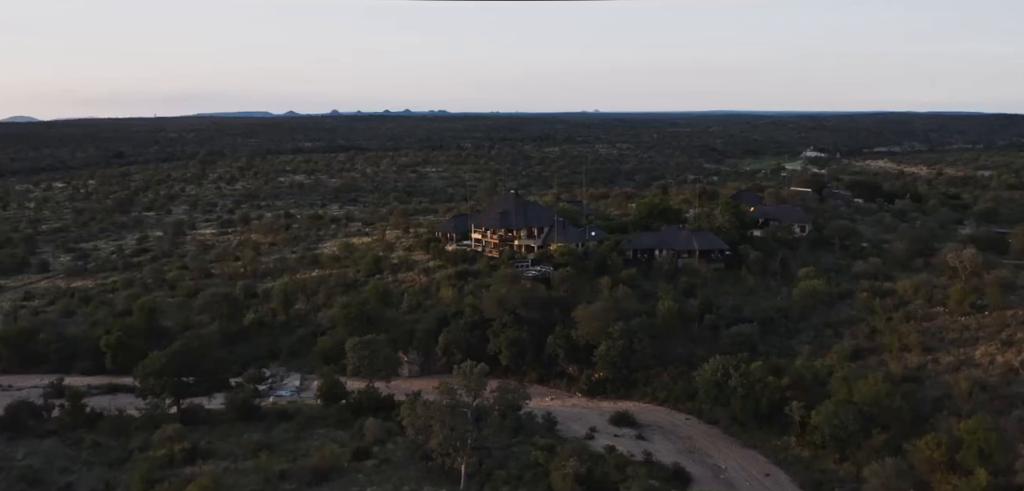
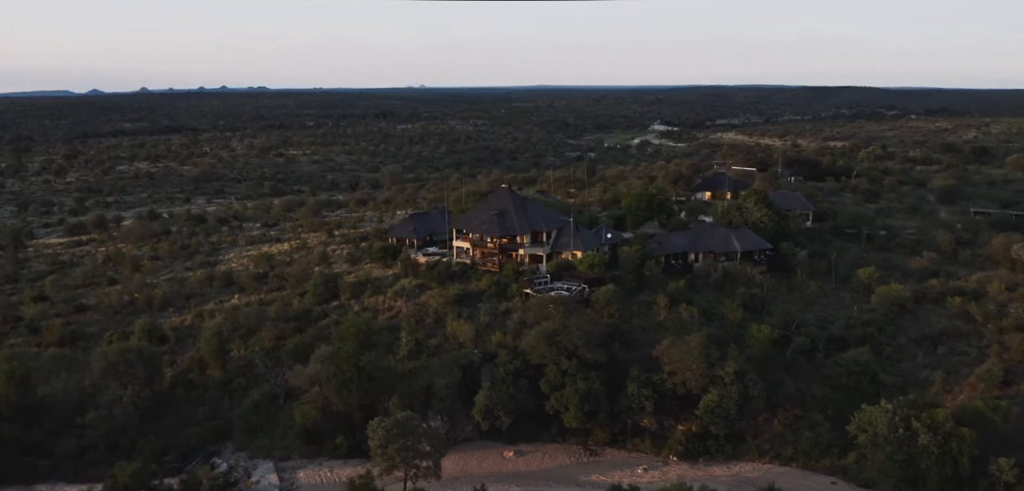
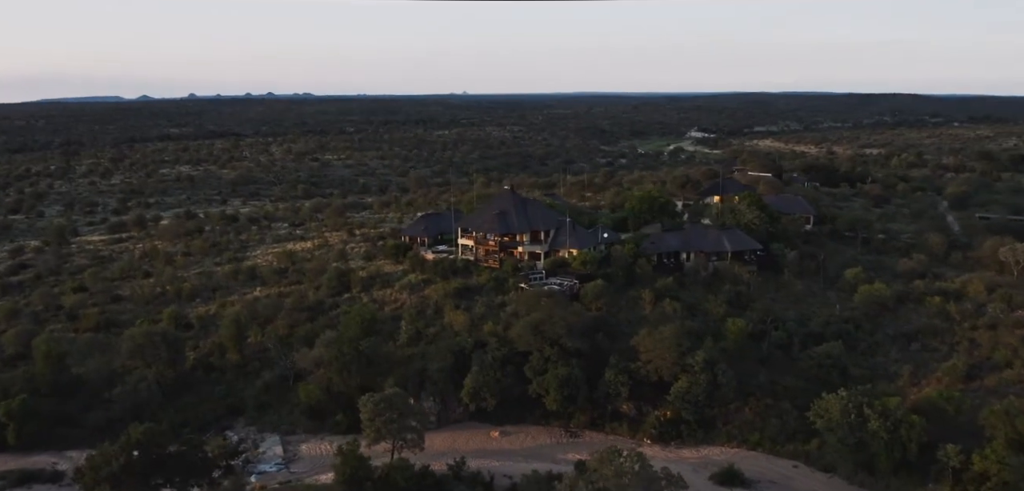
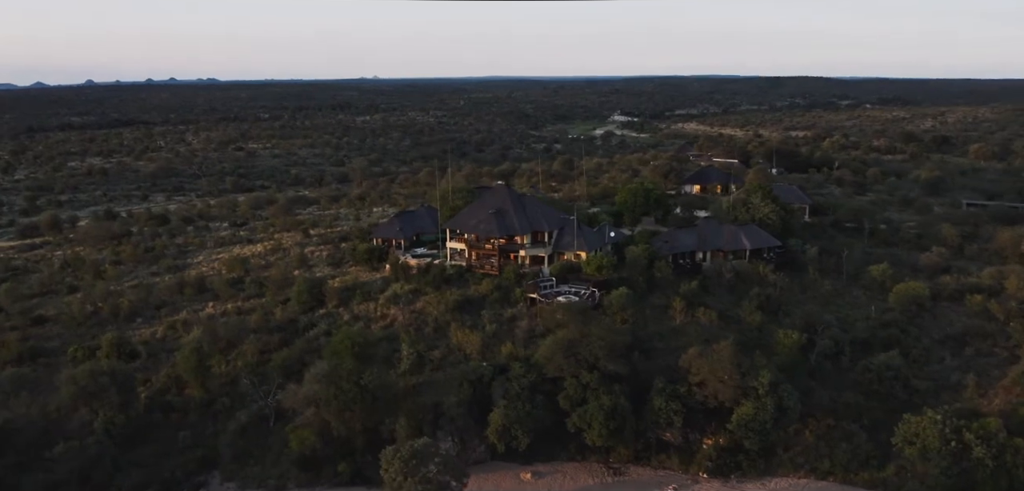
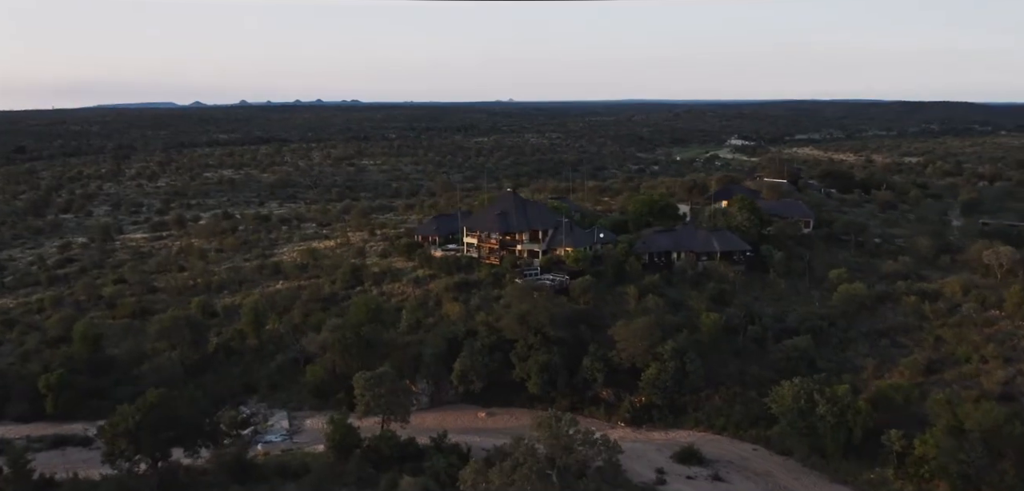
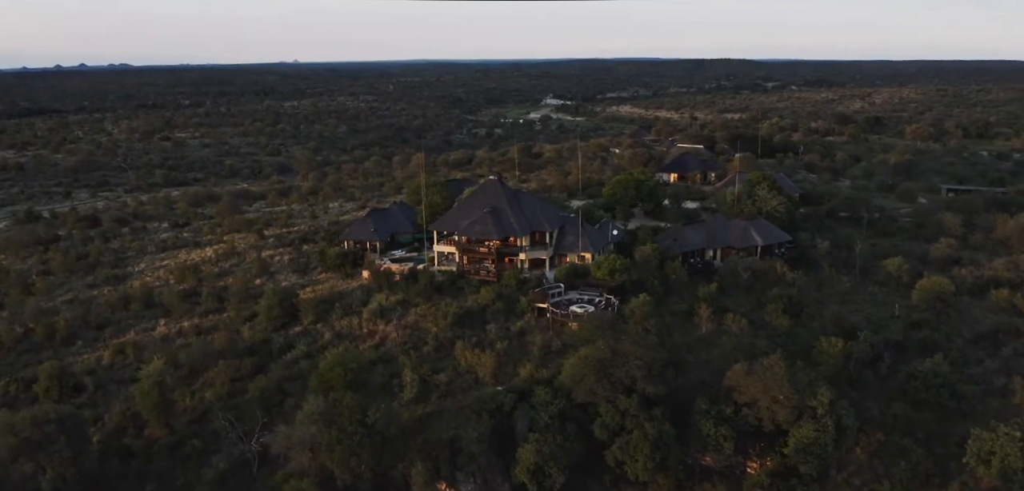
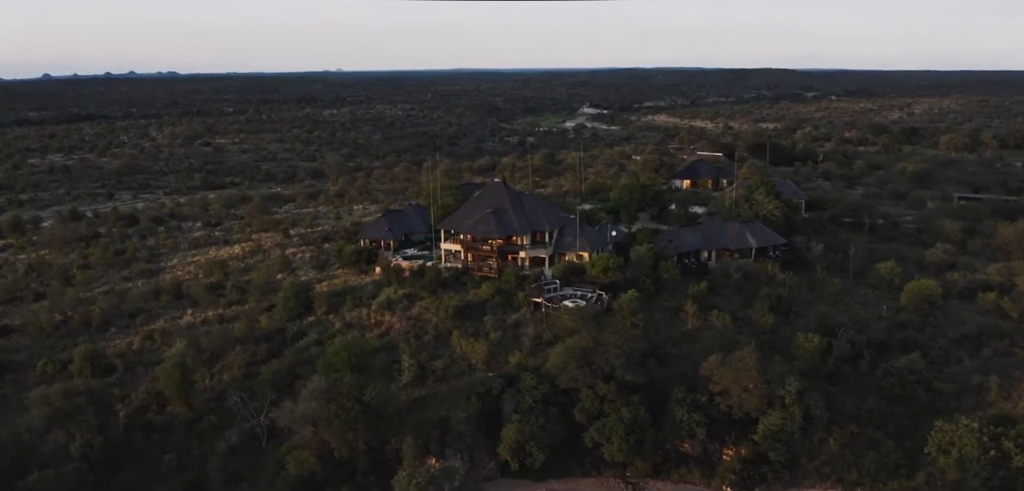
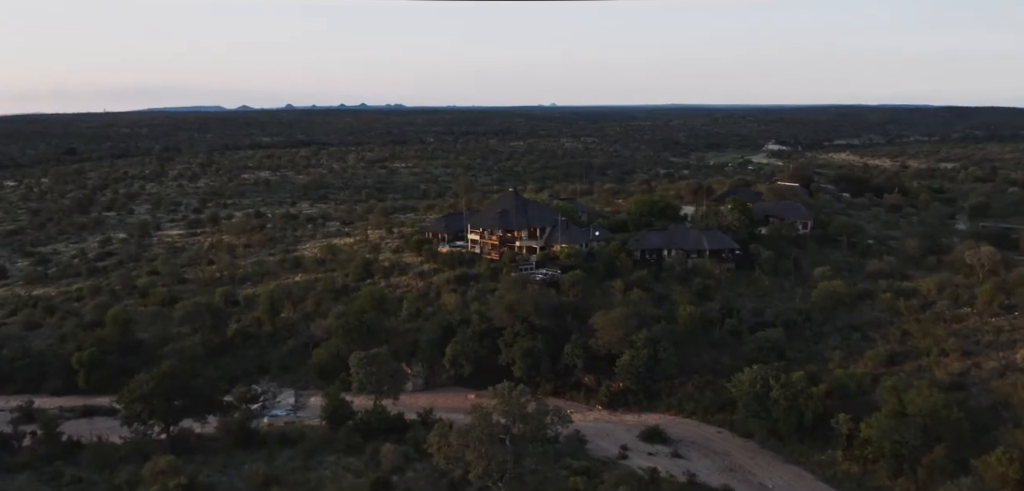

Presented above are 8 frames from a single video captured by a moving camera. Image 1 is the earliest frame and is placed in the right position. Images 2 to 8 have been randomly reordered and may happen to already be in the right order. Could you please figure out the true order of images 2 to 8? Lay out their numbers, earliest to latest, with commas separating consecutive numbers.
8, 5, 3, 2, 4, 7, 6
